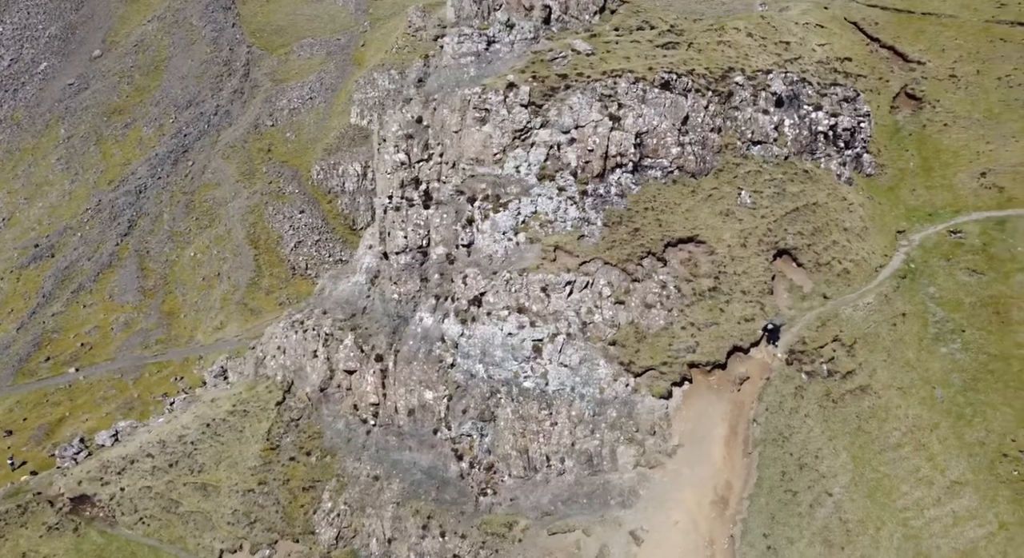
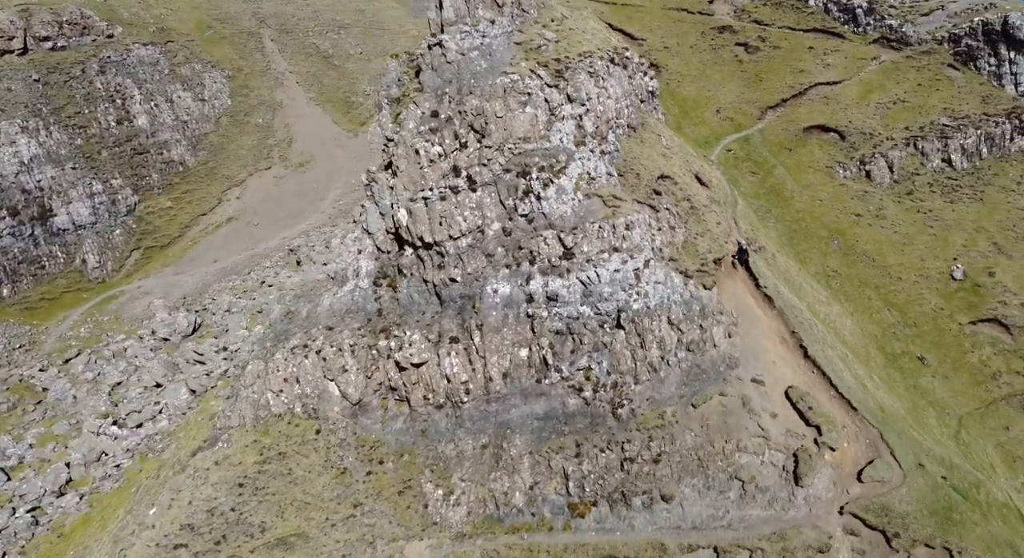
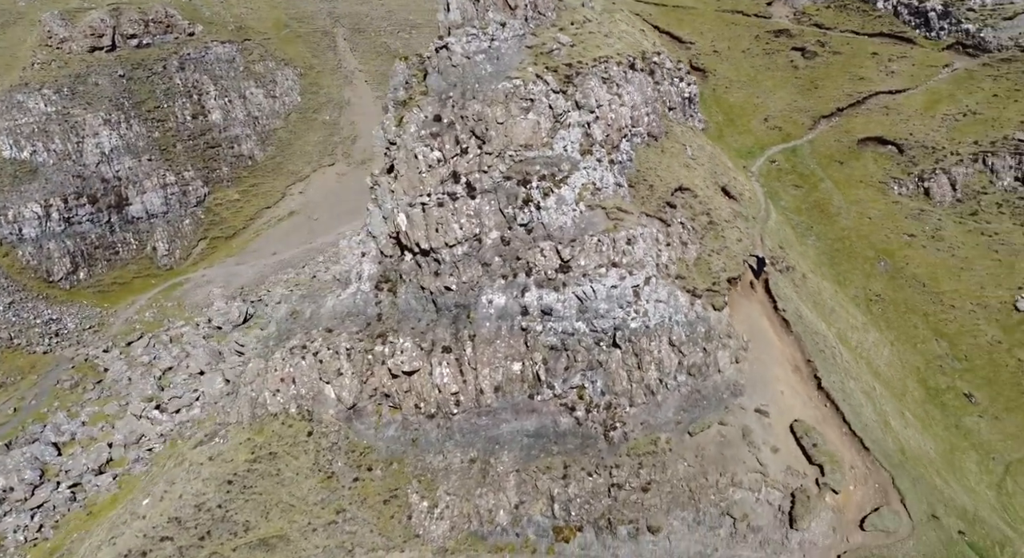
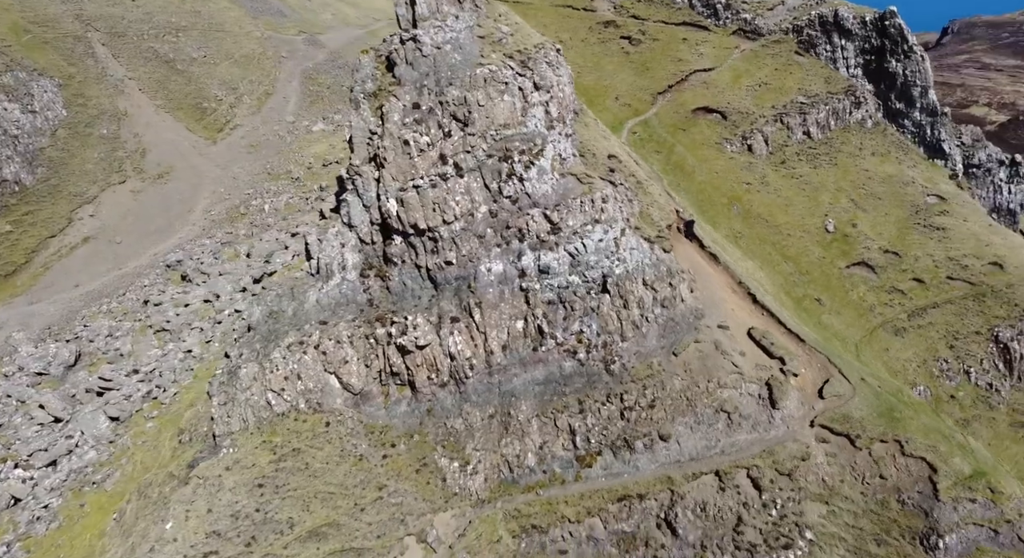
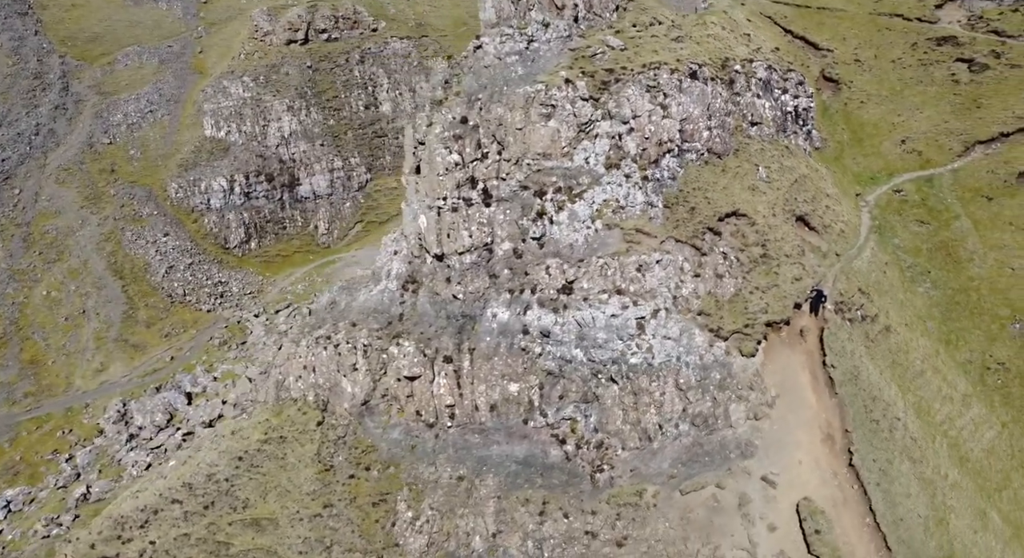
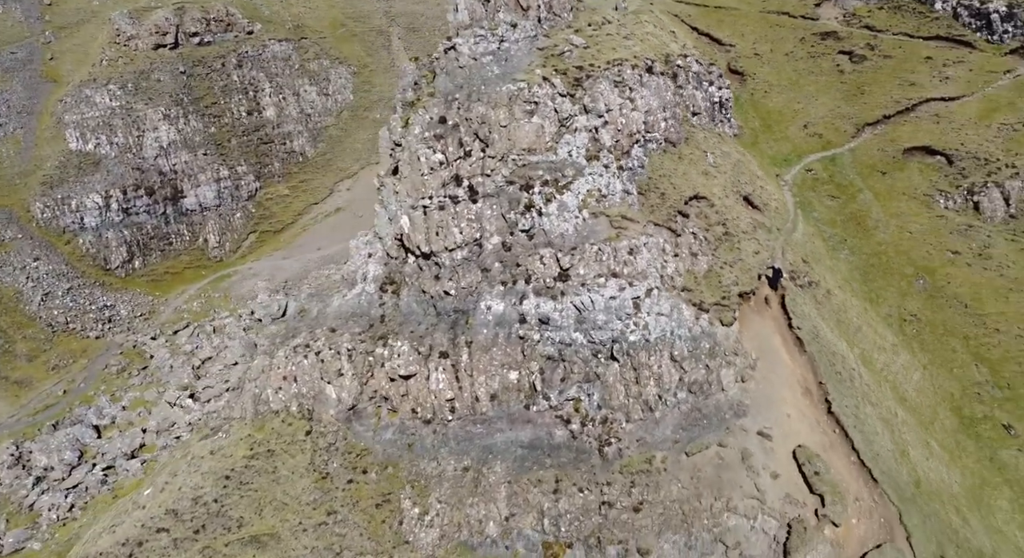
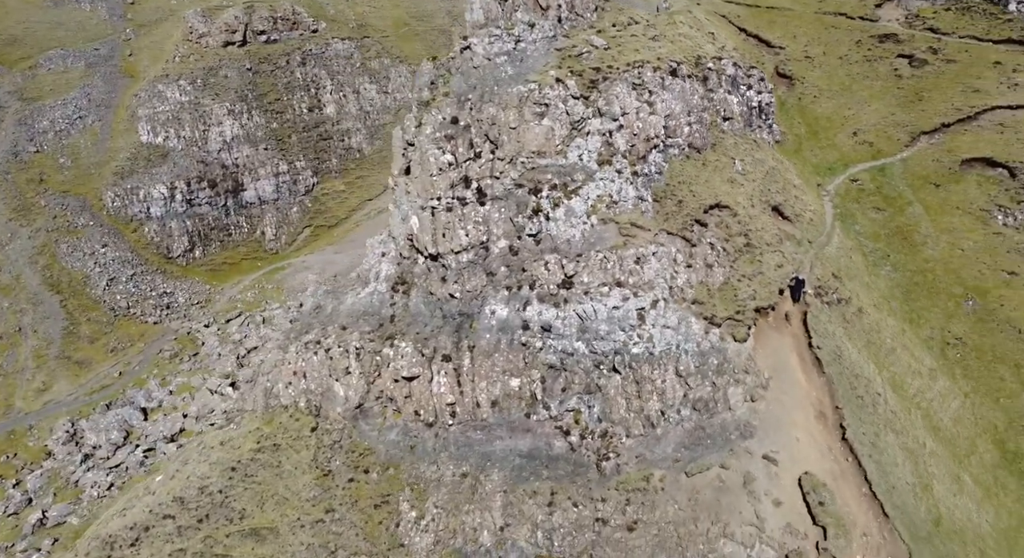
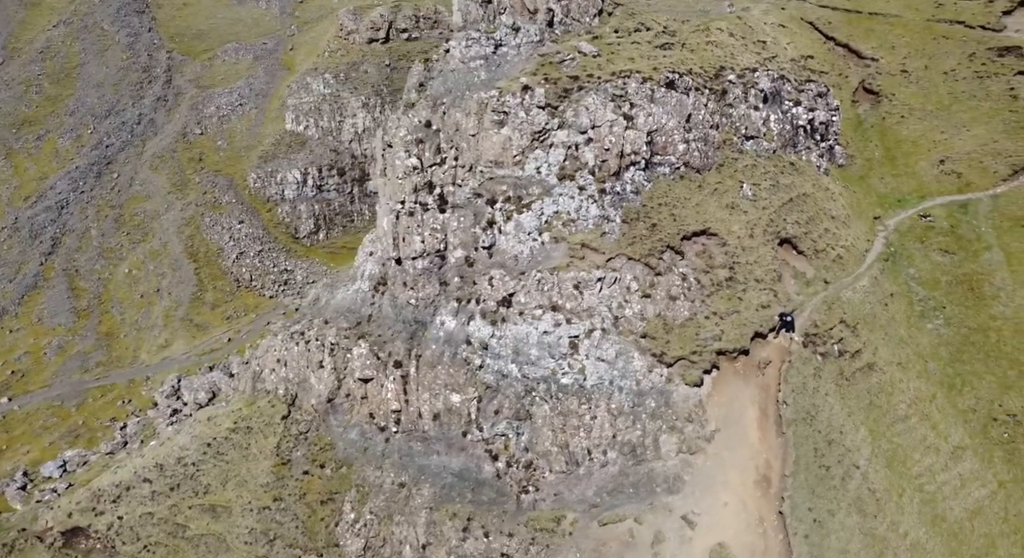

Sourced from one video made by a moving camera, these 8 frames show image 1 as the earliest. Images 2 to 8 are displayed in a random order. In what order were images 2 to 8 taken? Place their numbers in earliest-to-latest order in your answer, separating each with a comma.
8, 5, 7, 6, 3, 2, 4
